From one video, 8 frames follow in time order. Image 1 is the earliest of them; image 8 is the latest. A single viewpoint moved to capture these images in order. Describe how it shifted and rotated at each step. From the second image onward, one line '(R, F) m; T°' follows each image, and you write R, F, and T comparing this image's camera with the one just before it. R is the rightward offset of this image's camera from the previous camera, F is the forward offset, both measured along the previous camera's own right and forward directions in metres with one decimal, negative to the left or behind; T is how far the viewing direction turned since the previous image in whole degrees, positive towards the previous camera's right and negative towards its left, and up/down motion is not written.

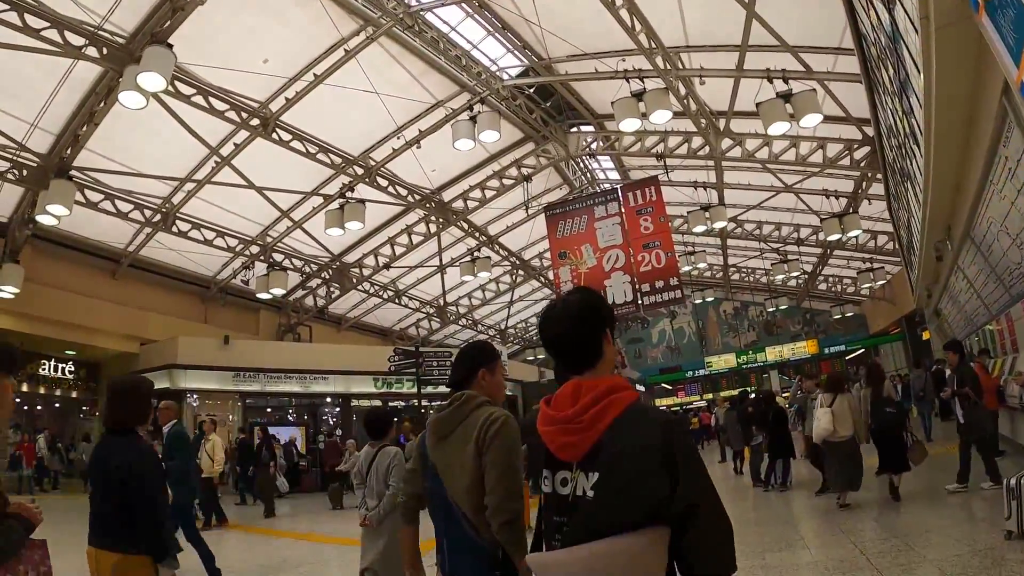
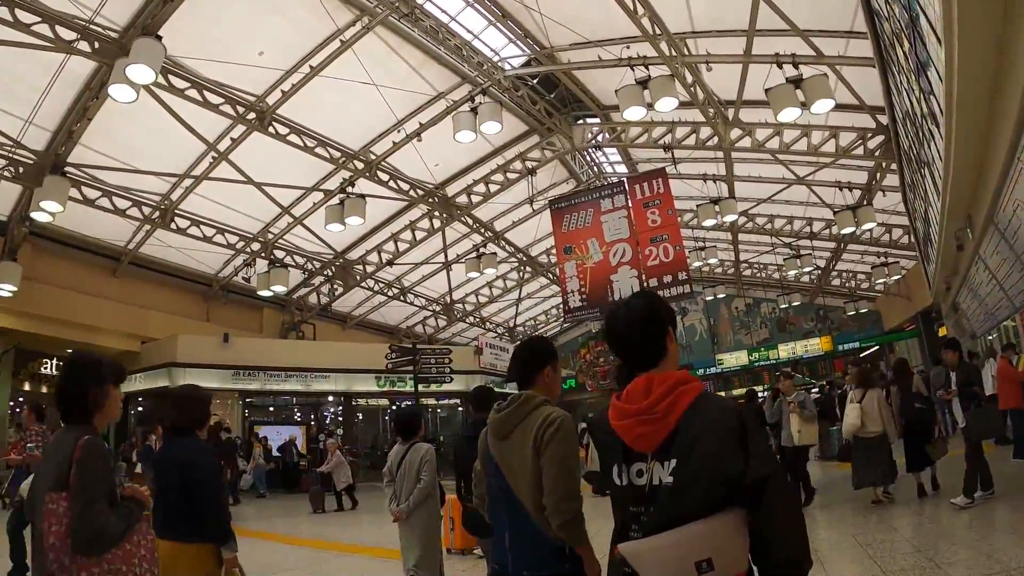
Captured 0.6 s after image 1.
(+0.1, +0.3) m; -1°
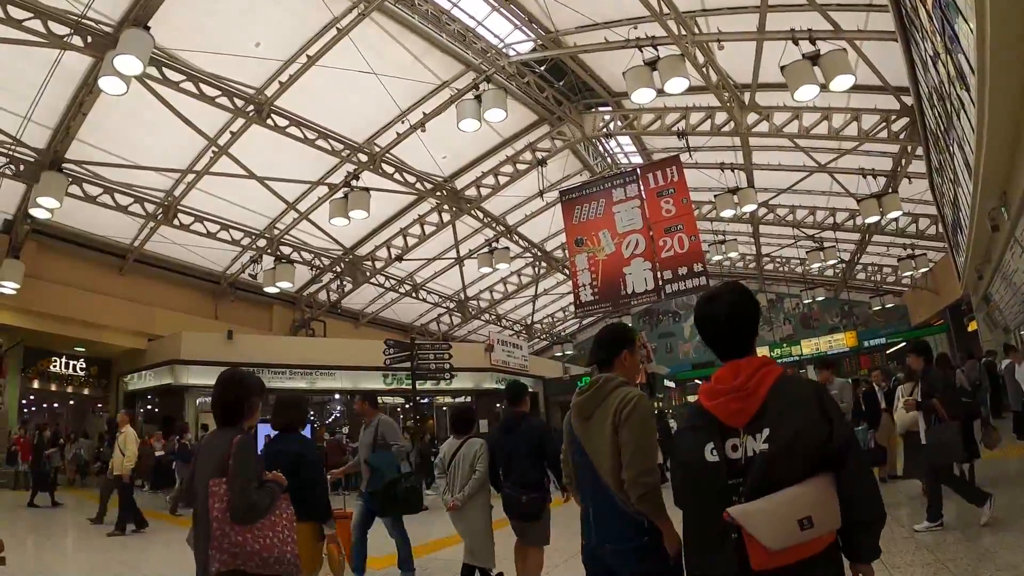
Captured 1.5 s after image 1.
(+0.2, +0.4) m; -2°
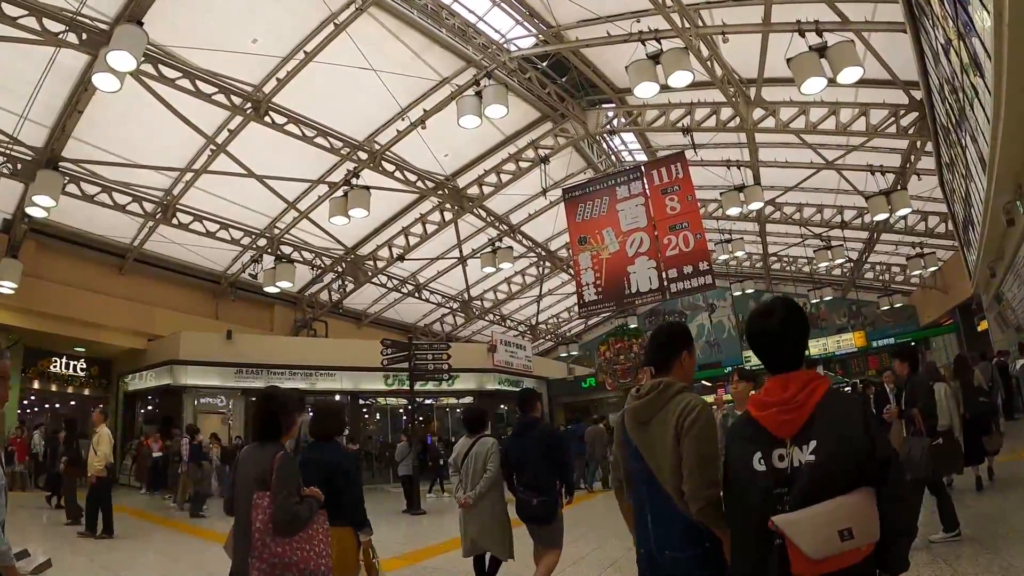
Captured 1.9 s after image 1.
(+0.1, +0.2) m; 0°
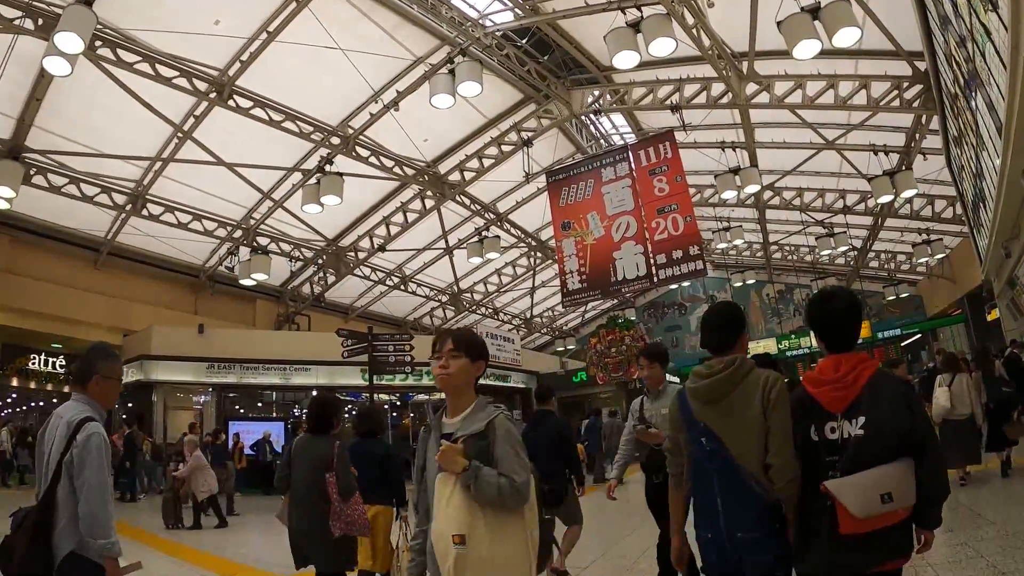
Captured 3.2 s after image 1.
(+0.4, +0.6) m; -1°
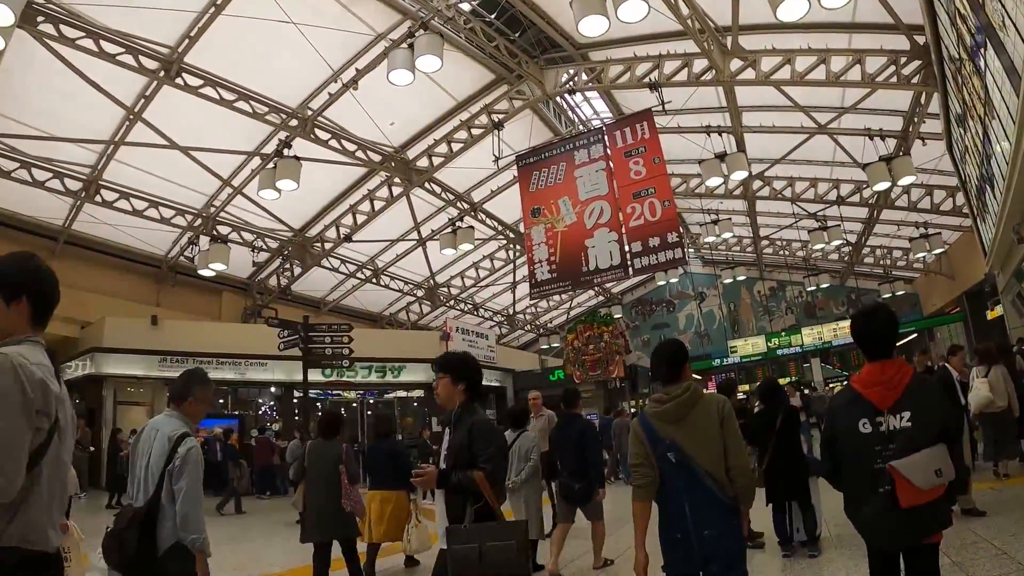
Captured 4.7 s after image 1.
(+0.5, +0.7) m; 0°
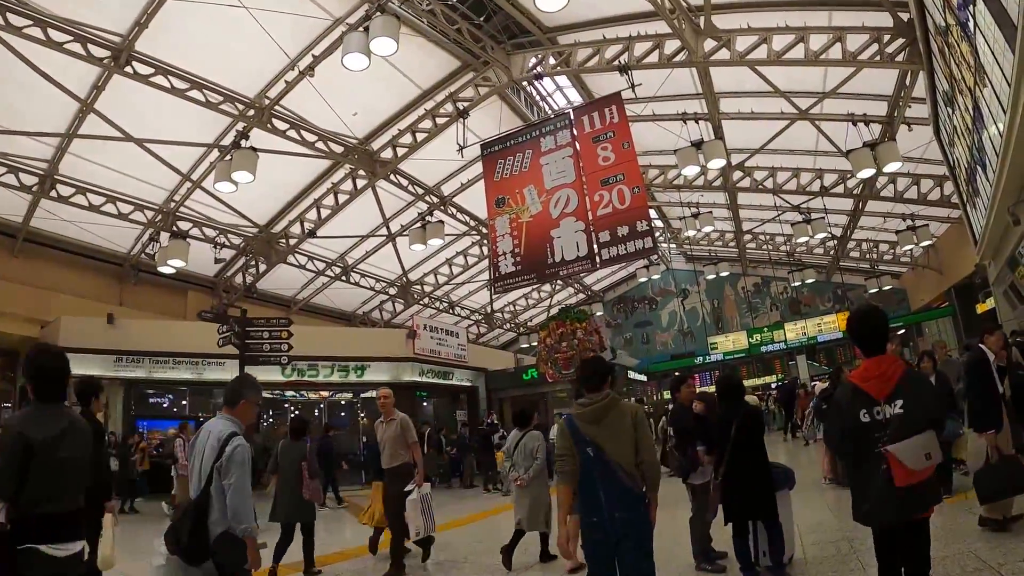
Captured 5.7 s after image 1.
(+0.4, +0.4) m; +1°
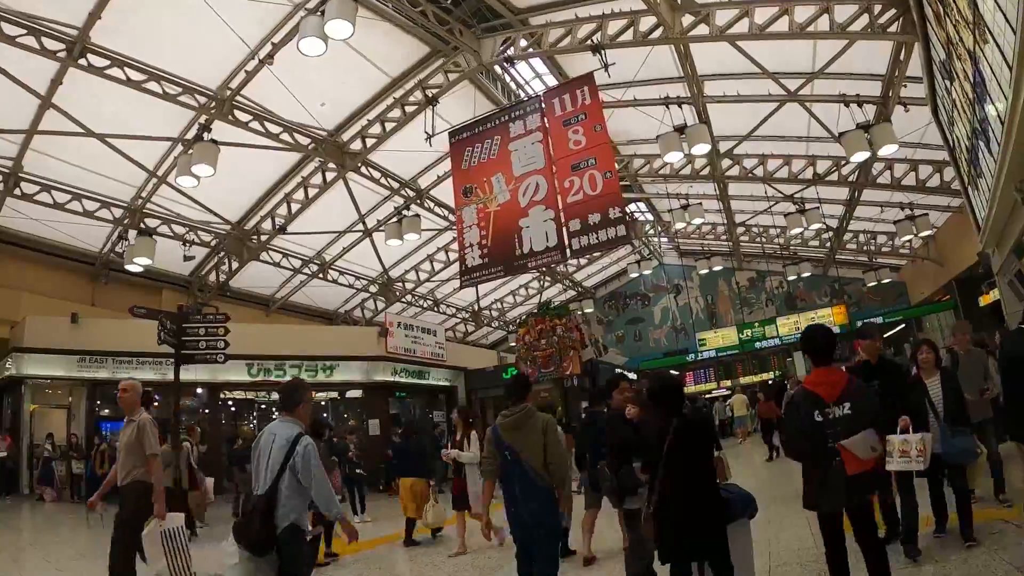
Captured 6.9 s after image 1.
(+0.4, +0.4) m; 0°
